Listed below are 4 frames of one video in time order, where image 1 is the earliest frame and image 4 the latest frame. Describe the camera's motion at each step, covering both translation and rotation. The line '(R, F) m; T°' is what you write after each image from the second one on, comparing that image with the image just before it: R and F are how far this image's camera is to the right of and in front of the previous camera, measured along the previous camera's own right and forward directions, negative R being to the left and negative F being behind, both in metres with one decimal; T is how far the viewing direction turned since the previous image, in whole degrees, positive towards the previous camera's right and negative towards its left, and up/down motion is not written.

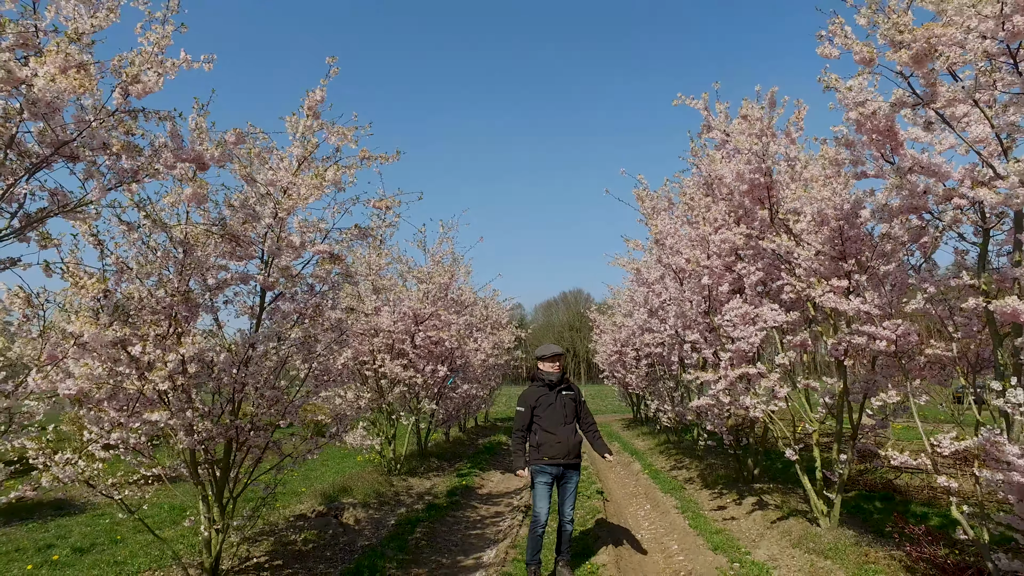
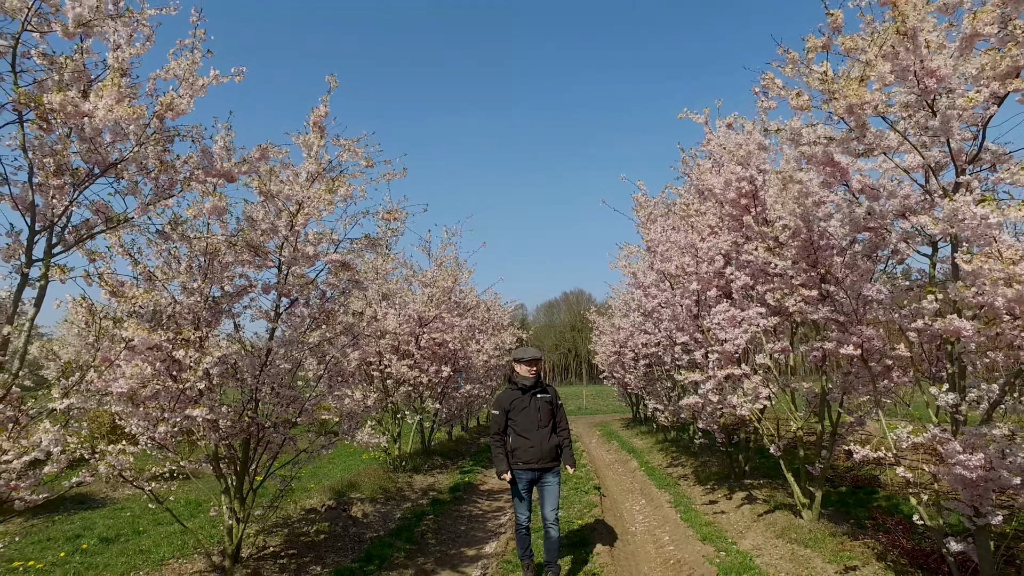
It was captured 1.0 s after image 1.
(0.0, -0.5) m; 0°
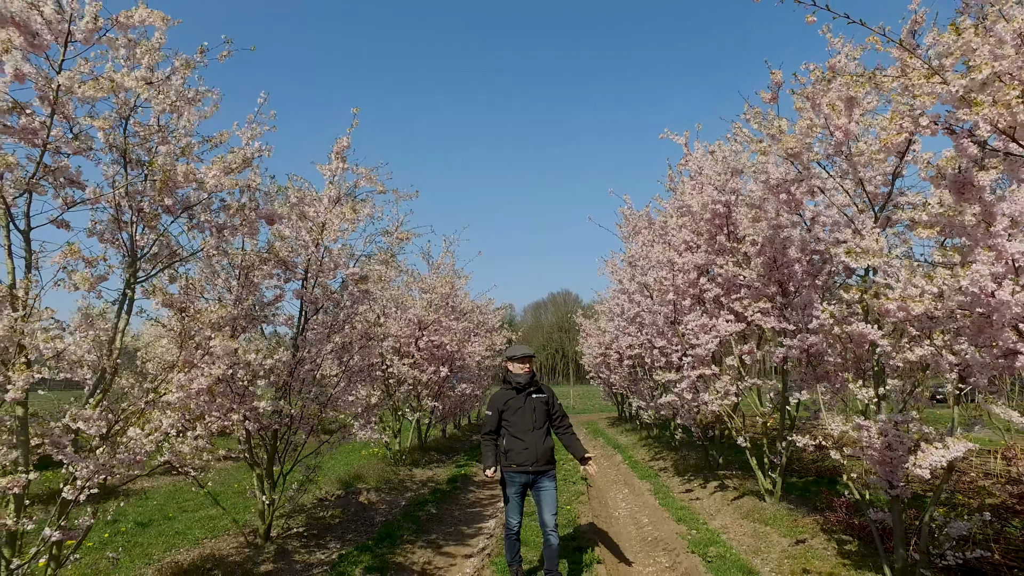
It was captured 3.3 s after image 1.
(-0.2, -1.0) m; +1°
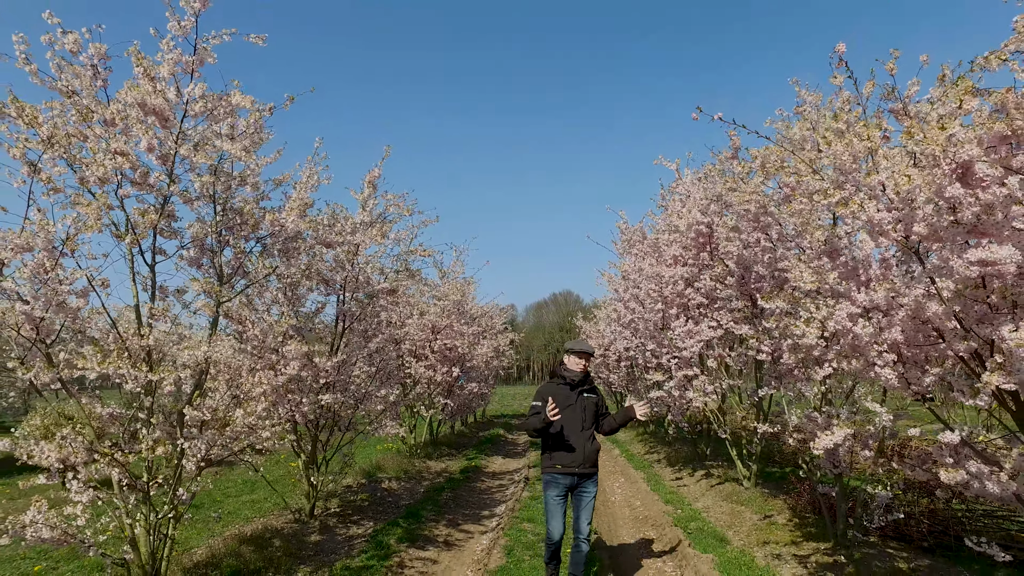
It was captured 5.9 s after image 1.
(-0.1, -1.2) m; 0°
